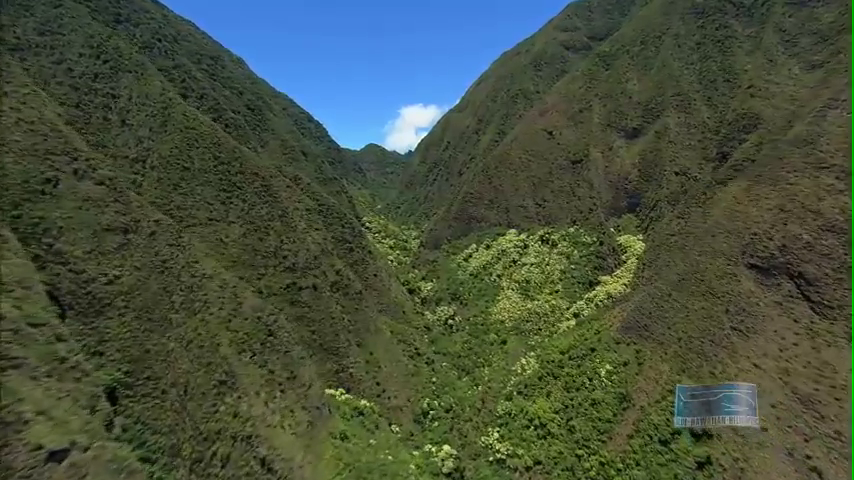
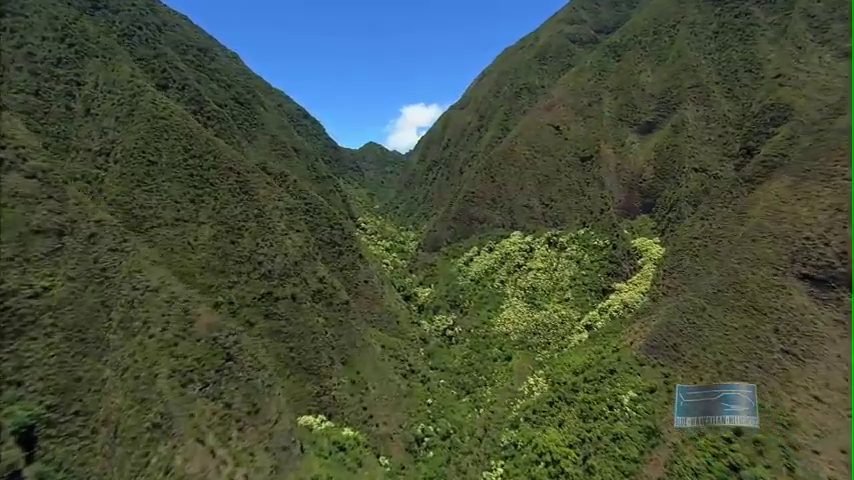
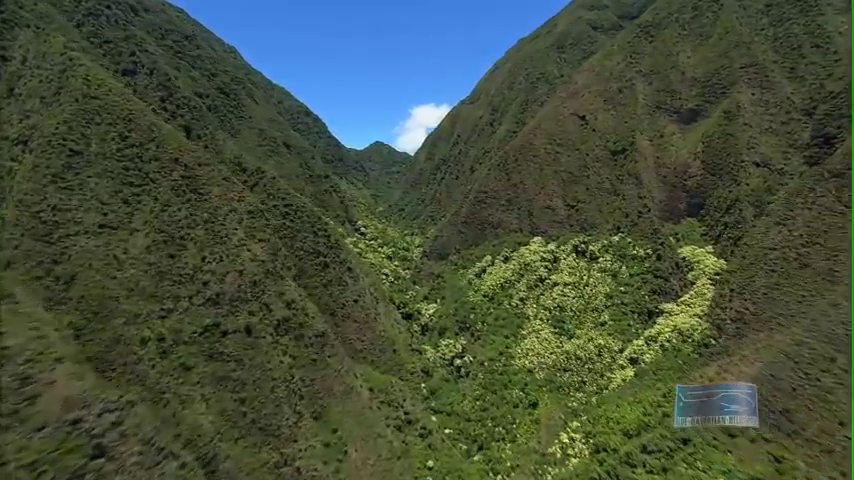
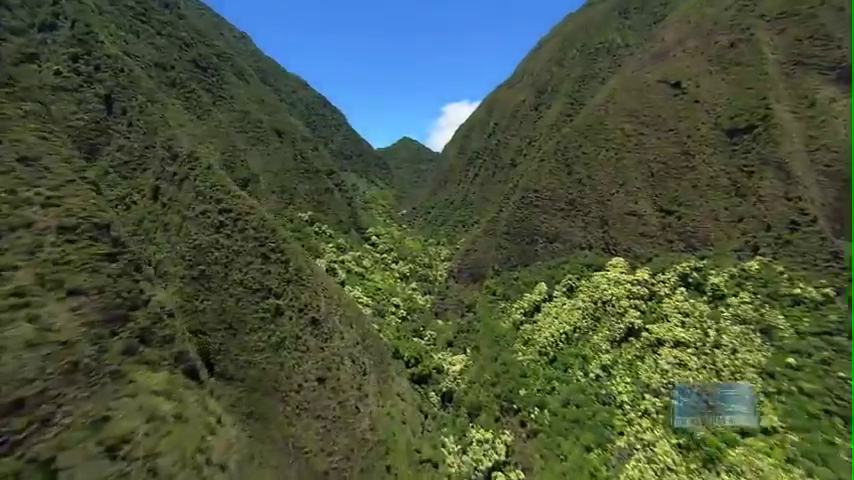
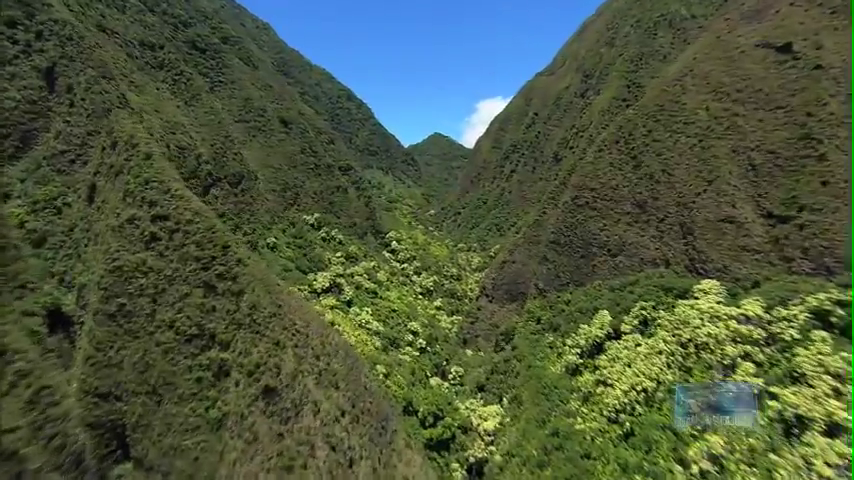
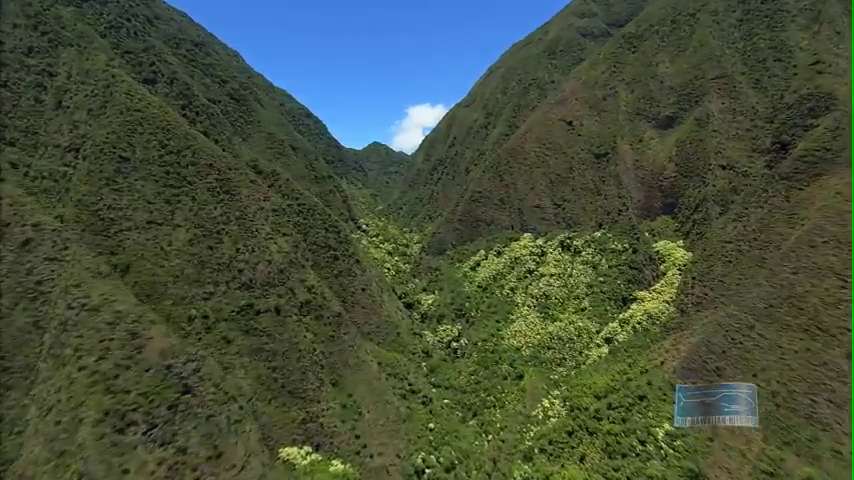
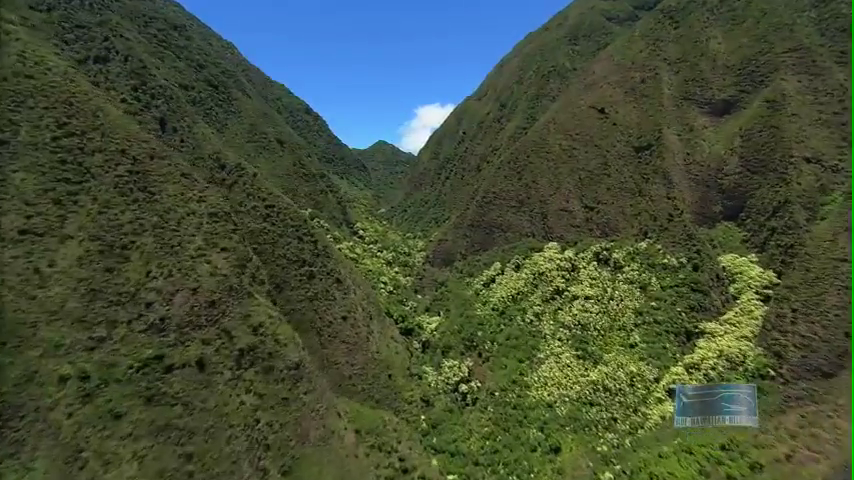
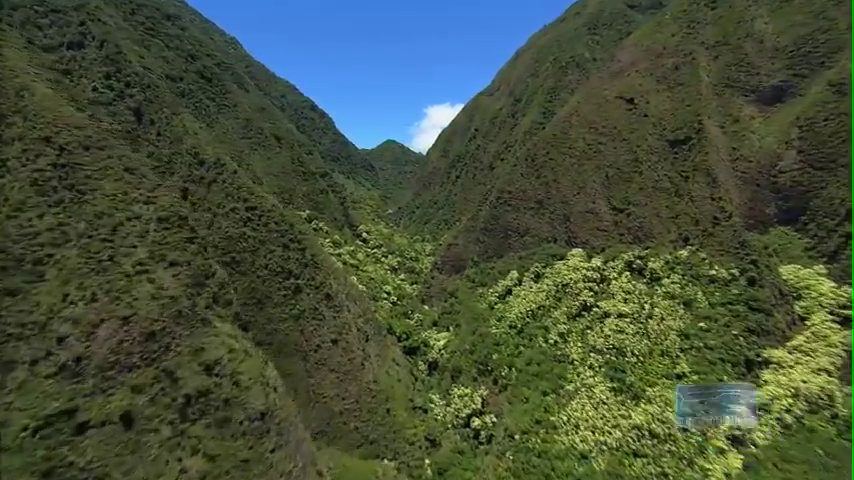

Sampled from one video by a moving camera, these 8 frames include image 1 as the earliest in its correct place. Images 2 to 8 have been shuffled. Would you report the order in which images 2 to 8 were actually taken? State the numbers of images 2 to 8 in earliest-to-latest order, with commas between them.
2, 6, 3, 7, 8, 4, 5
